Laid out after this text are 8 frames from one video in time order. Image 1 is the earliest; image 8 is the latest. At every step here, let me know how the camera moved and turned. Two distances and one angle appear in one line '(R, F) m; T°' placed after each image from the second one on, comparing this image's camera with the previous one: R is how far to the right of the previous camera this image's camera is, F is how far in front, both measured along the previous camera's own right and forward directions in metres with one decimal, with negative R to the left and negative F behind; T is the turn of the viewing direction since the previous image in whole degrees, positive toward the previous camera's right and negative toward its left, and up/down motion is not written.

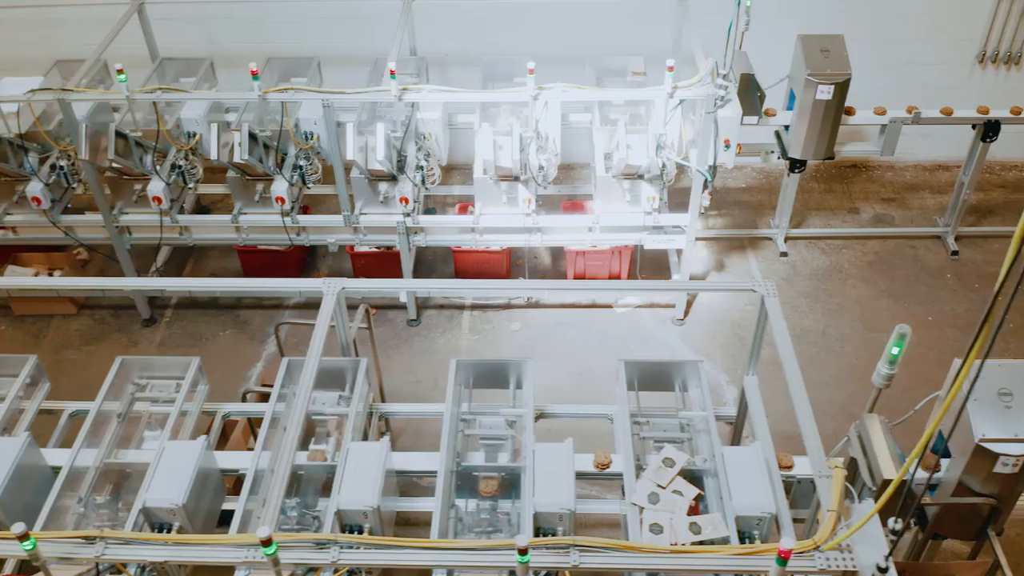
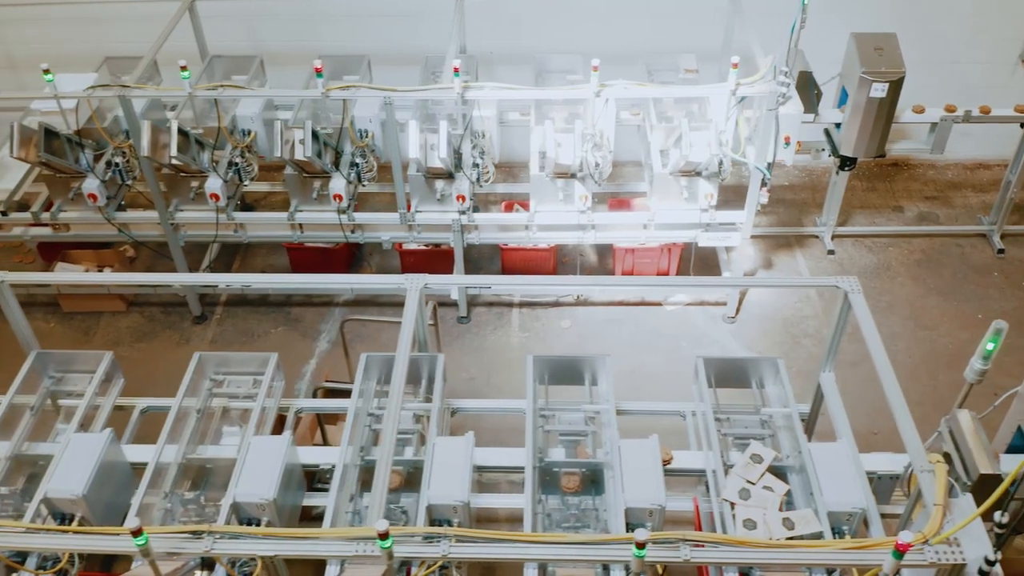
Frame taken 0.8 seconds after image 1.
(-0.3, 0.0) m; 0°
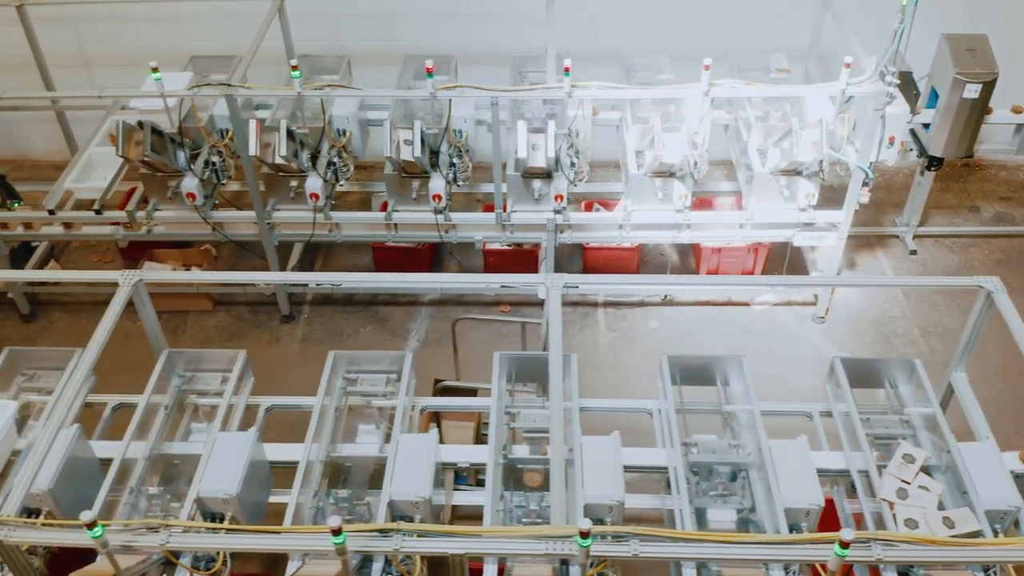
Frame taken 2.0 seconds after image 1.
(-0.5, 0.0) m; 0°
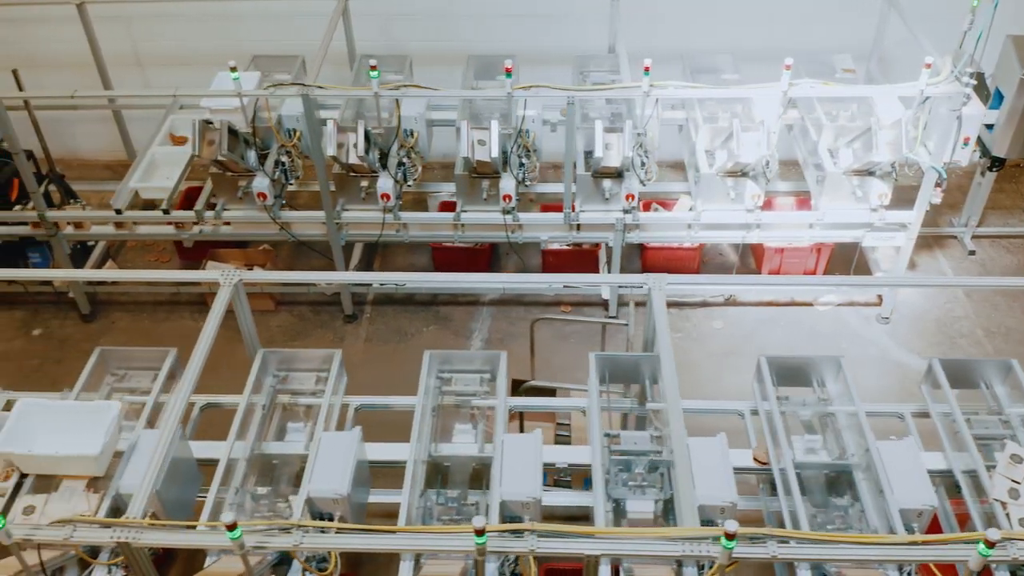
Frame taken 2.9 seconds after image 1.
(-0.4, 0.0) m; 0°
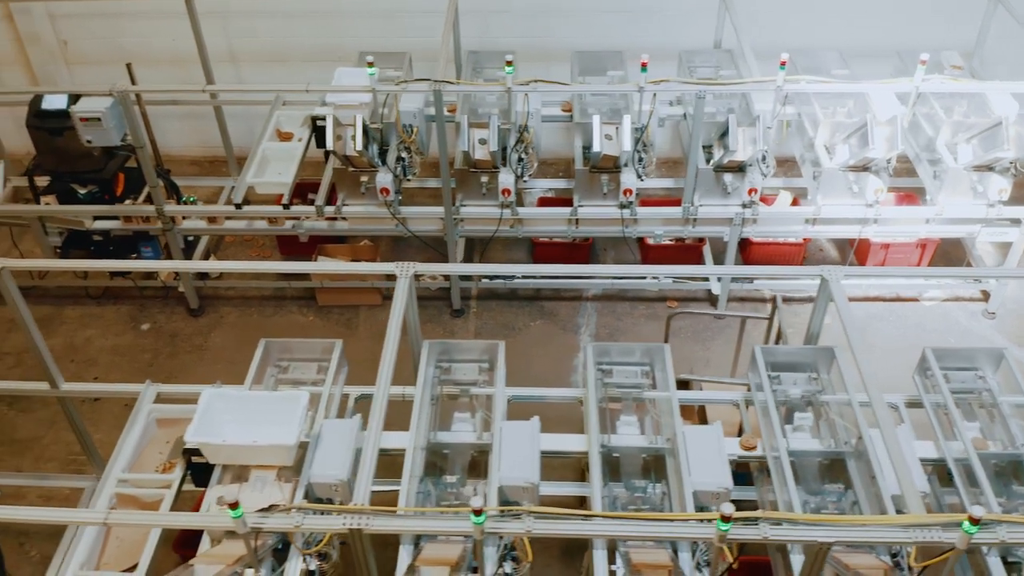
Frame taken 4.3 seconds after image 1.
(-0.7, 0.0) m; 0°
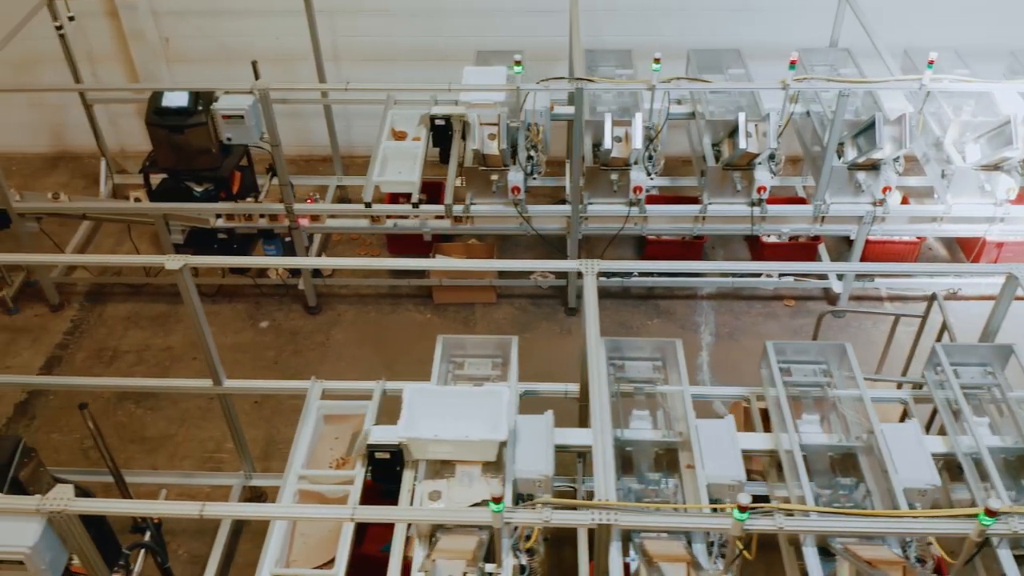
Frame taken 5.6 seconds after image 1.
(-0.7, 0.0) m; 0°
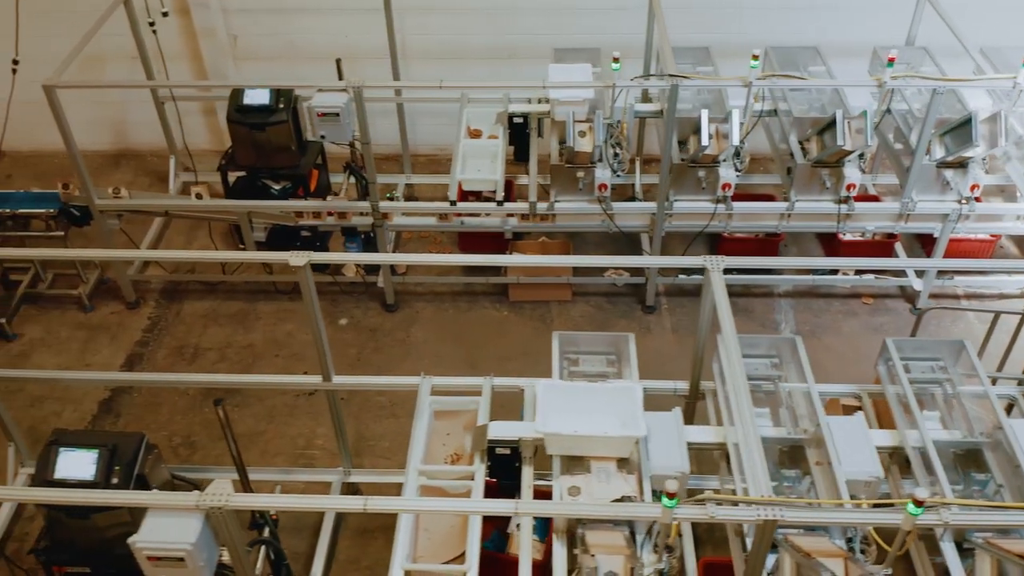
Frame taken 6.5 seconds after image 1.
(-0.5, 0.0) m; 0°
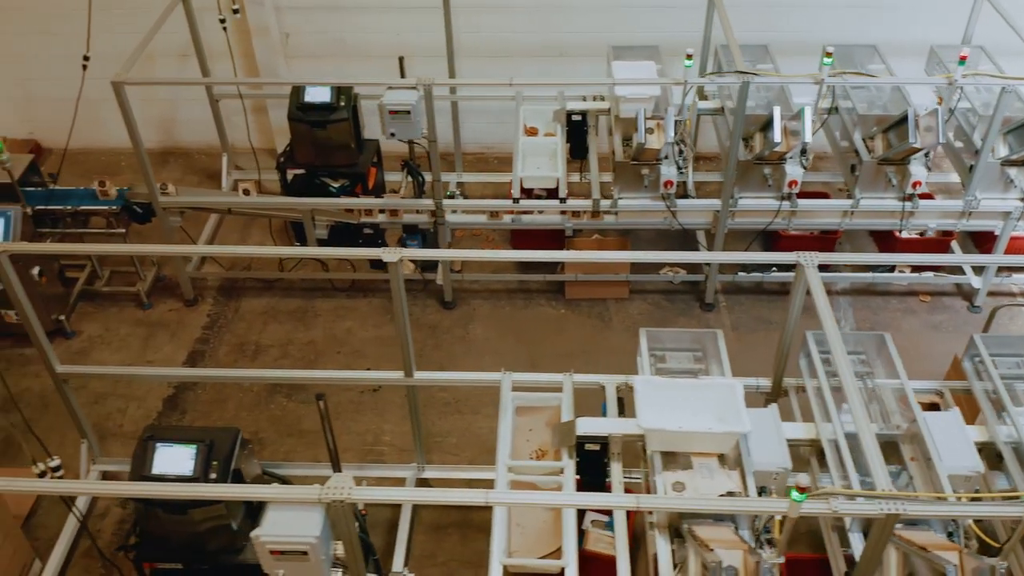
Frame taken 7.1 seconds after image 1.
(-0.4, 0.0) m; 0°
